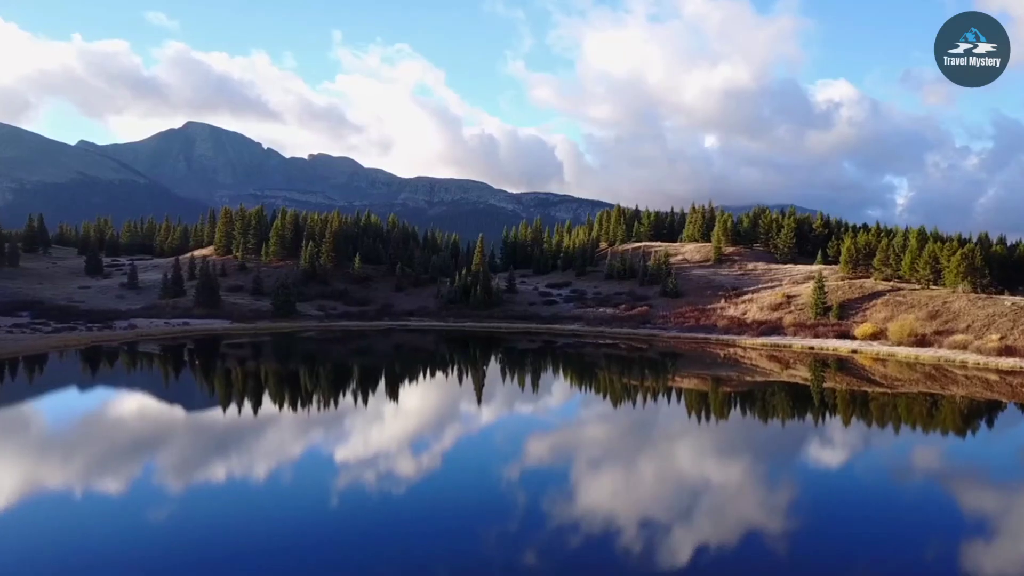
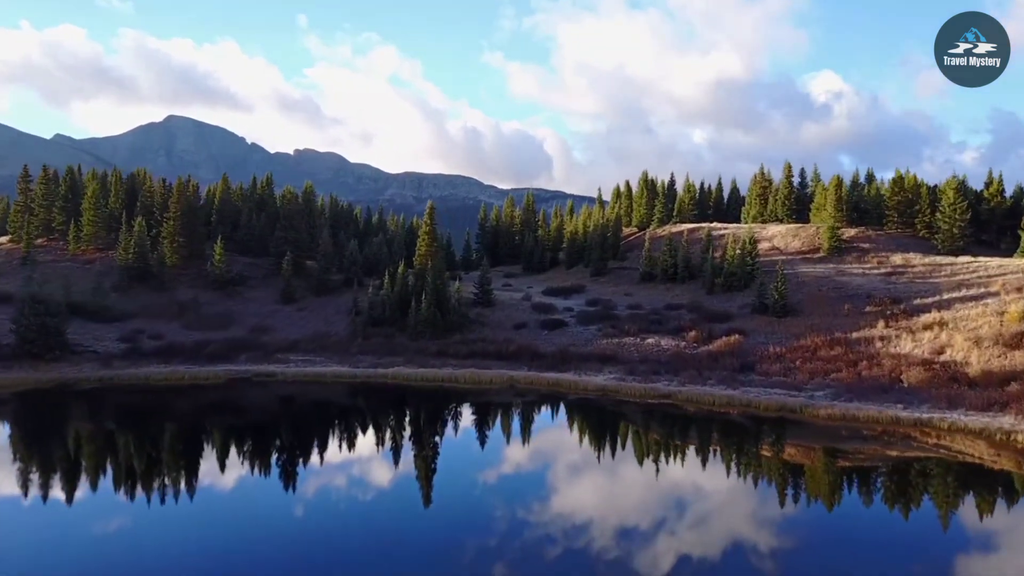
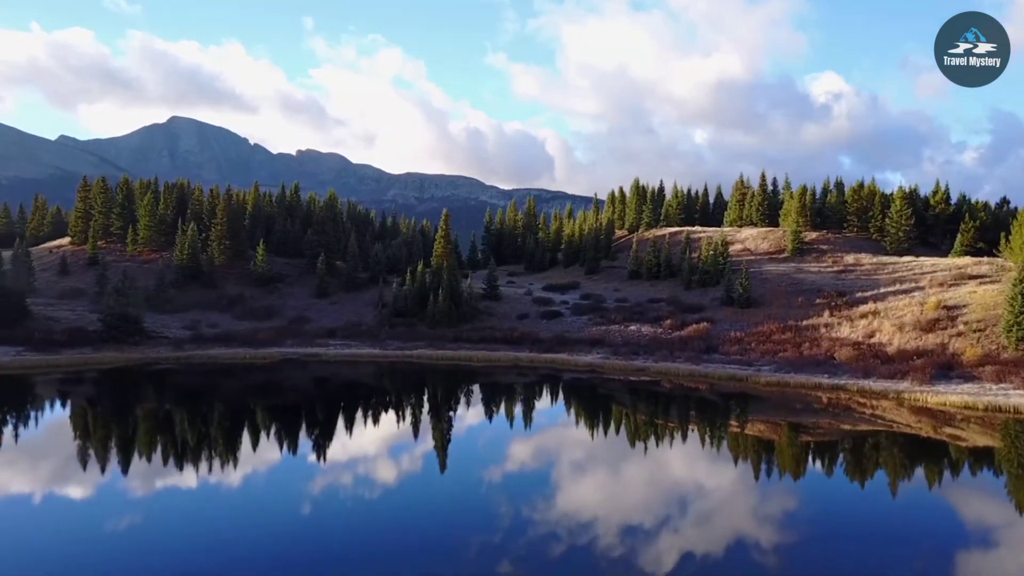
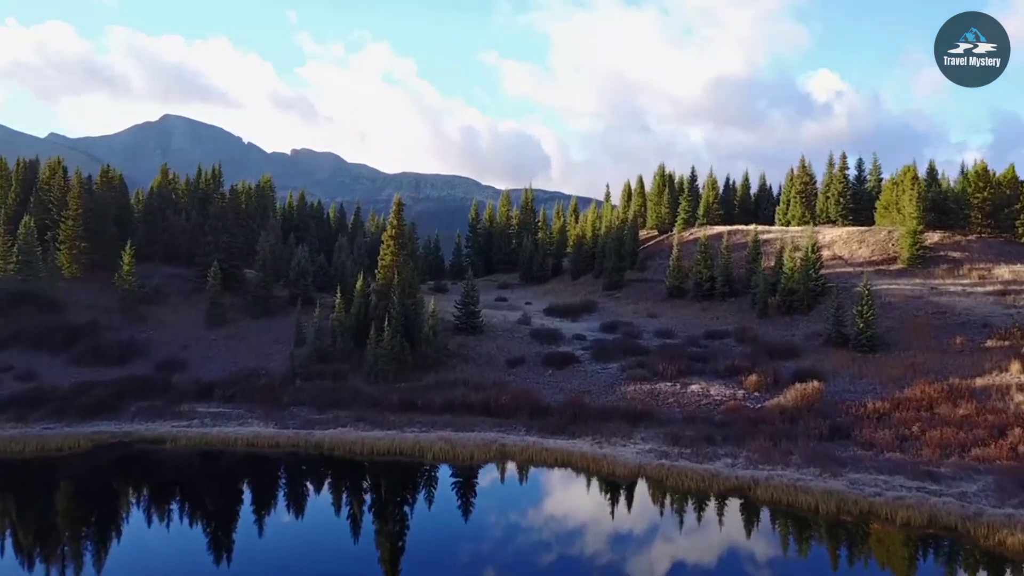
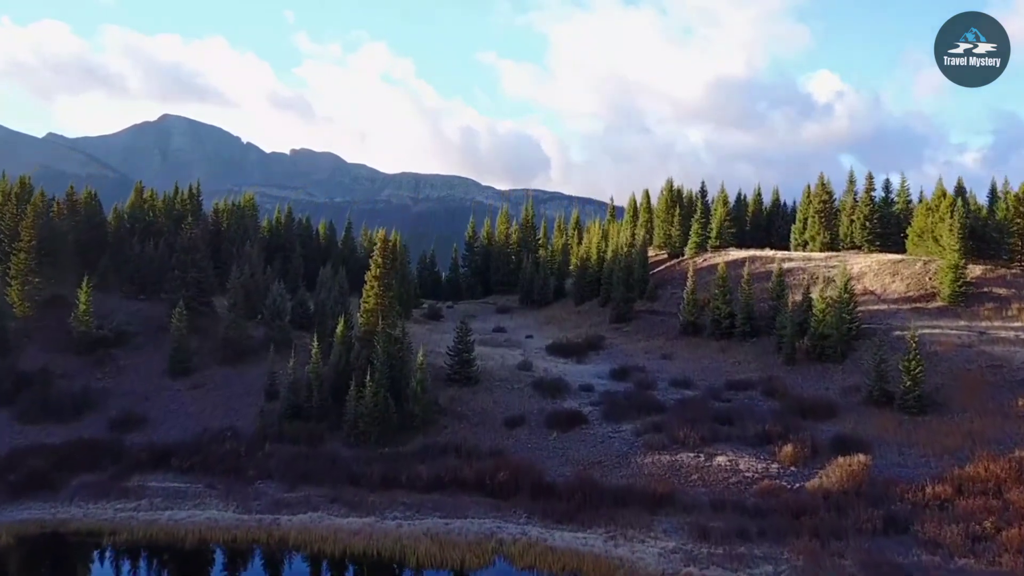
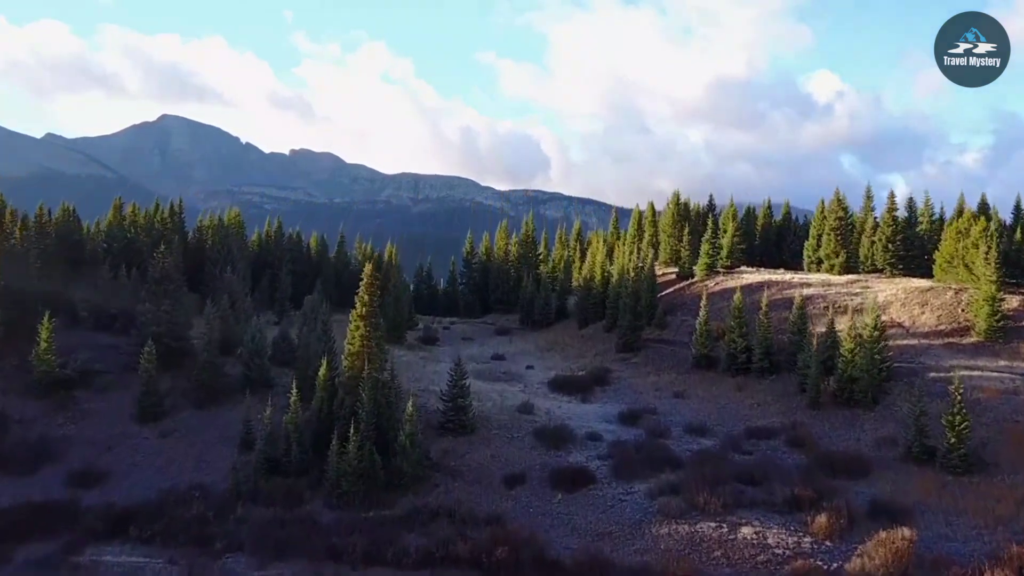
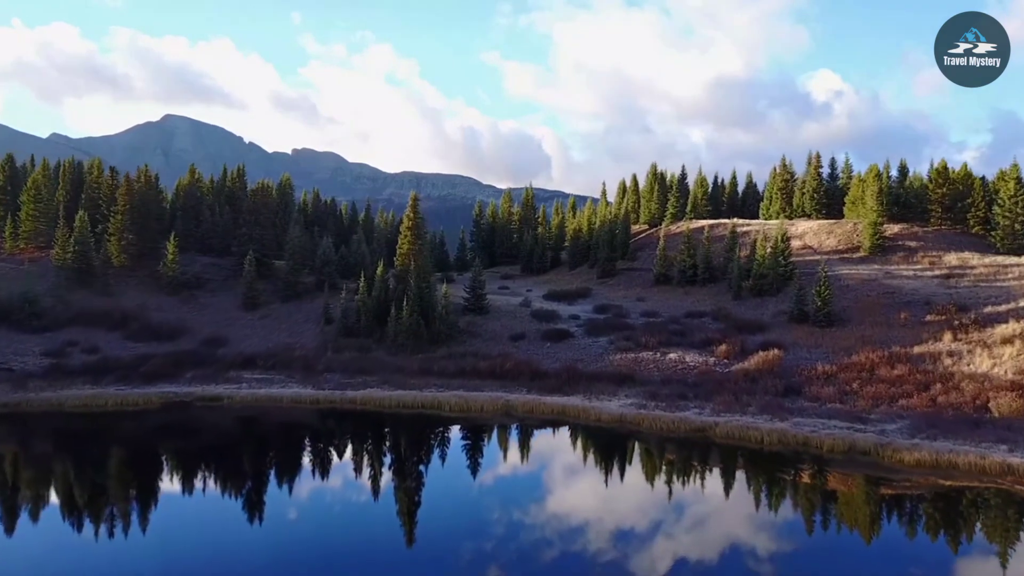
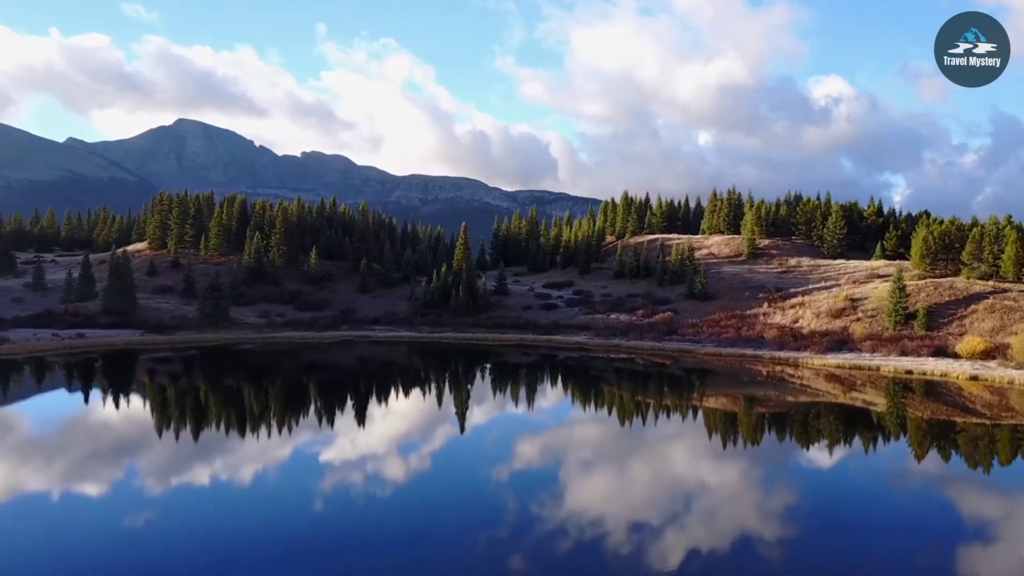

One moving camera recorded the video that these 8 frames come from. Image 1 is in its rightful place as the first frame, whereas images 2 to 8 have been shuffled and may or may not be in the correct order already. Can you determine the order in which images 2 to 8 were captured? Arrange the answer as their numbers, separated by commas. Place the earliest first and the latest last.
8, 3, 2, 7, 4, 5, 6
